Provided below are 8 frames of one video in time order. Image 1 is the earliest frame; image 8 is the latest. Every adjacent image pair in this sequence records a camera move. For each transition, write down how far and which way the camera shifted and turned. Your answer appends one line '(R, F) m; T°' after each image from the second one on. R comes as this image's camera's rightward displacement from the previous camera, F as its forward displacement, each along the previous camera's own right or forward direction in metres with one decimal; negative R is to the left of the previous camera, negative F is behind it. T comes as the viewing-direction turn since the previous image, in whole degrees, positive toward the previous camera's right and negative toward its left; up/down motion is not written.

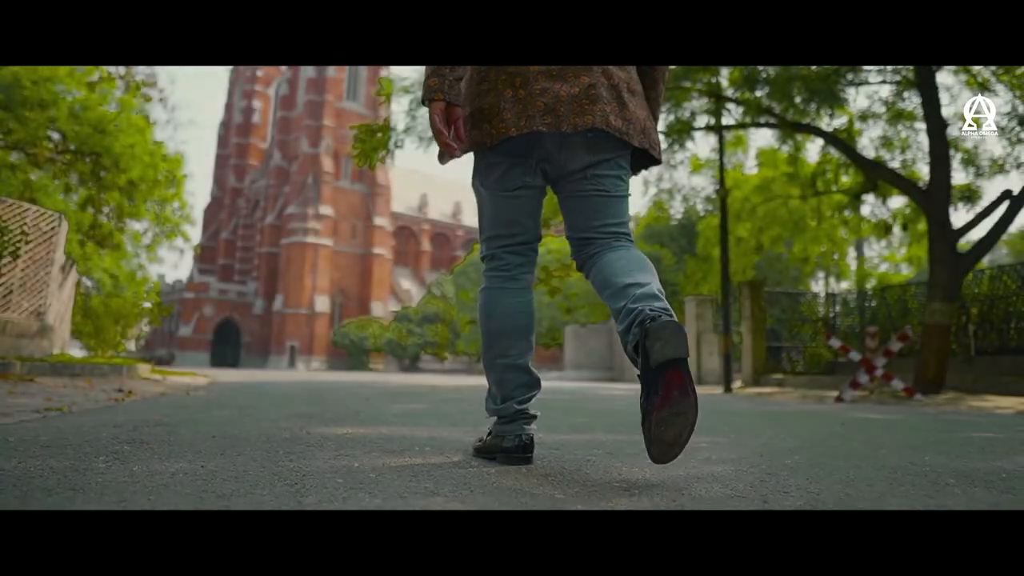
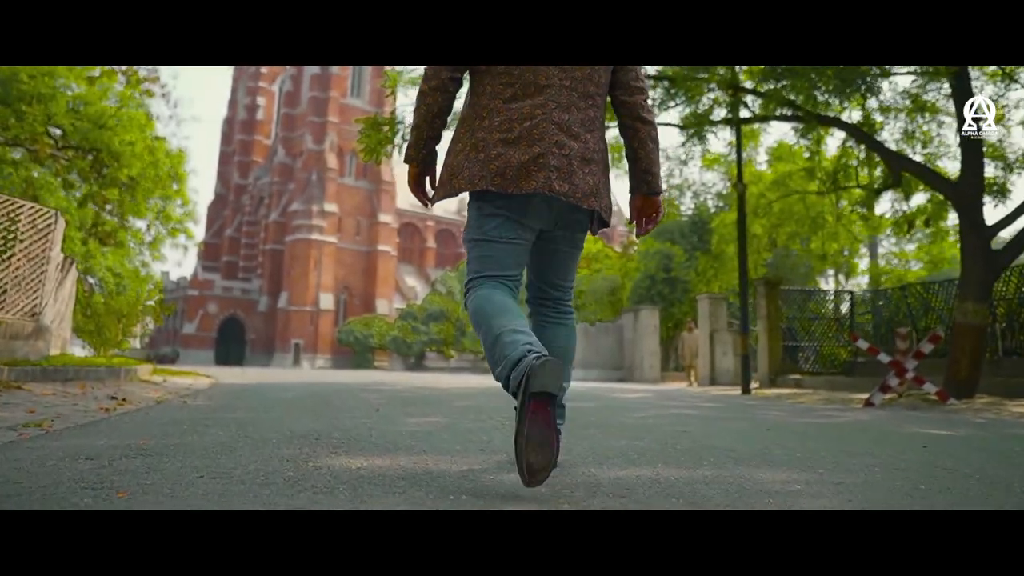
(-0.1, +0.3) m; 0°
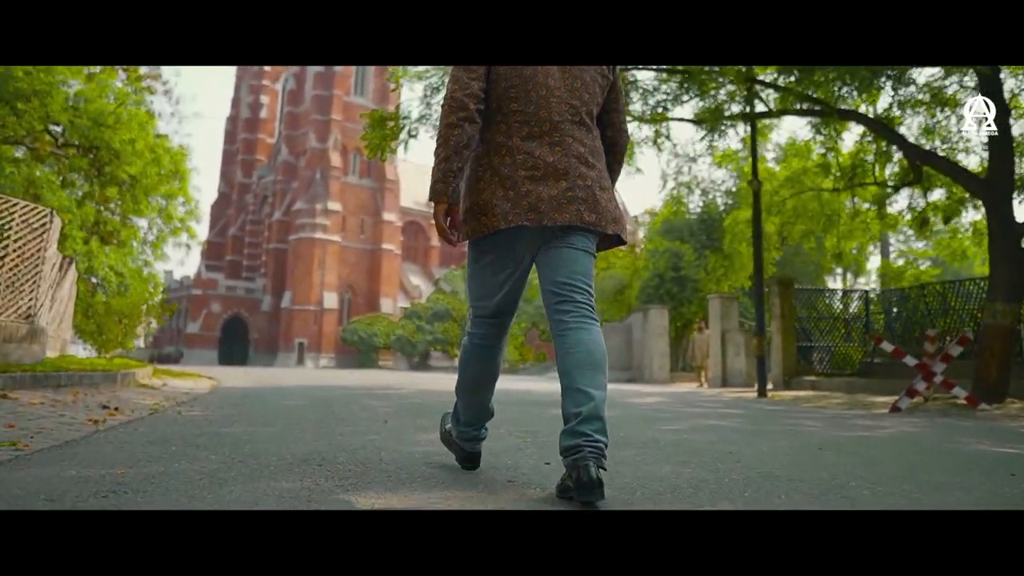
(-0.1, +0.2) m; 0°
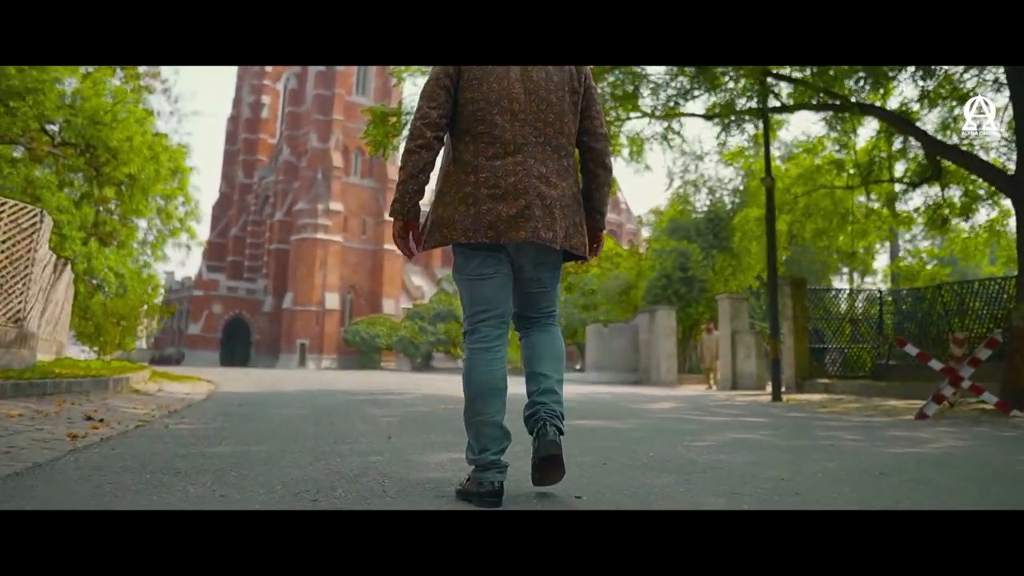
(0.0, +0.3) m; 0°
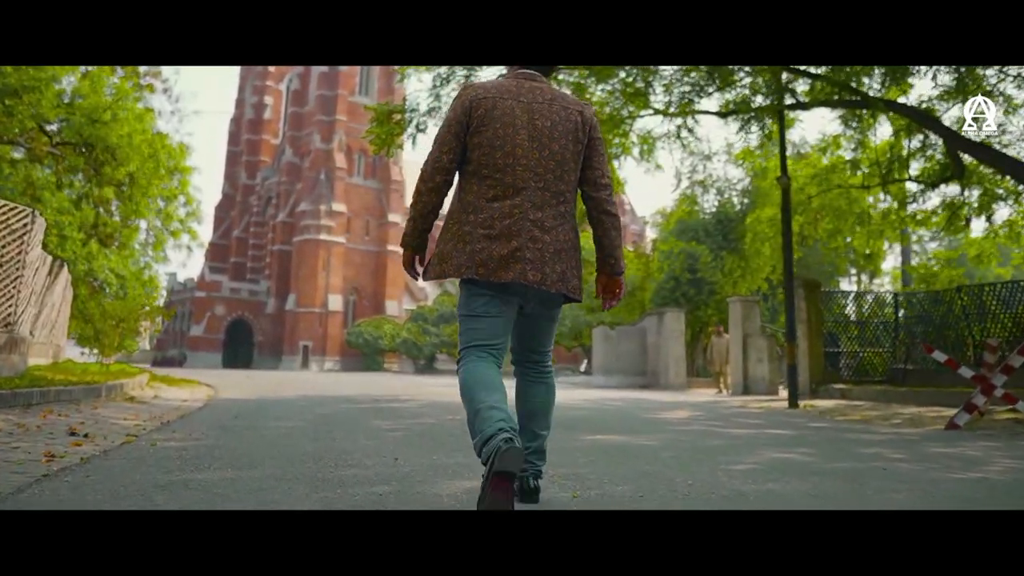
(-0.1, +0.3) m; 0°
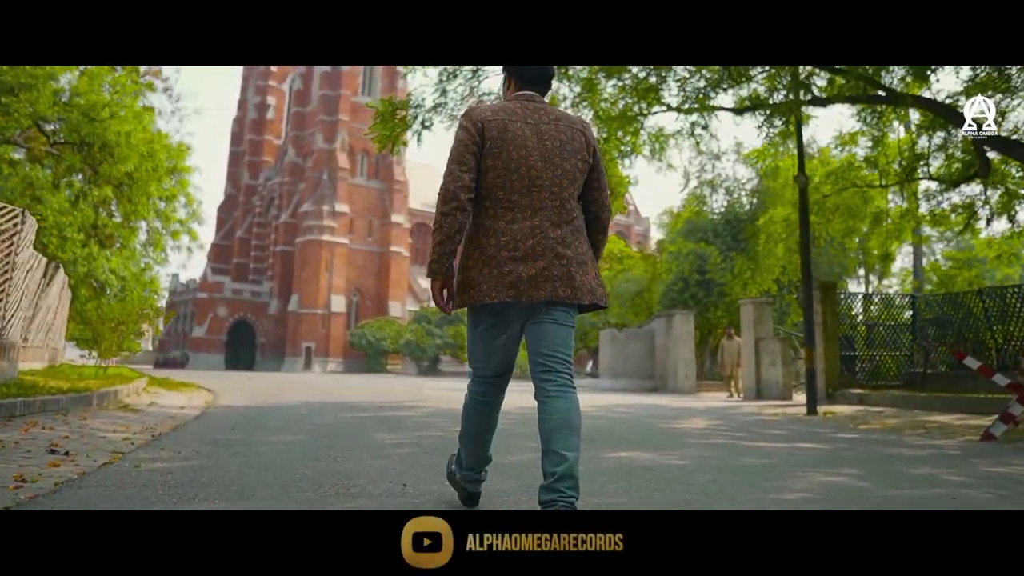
(-0.1, +0.3) m; 0°
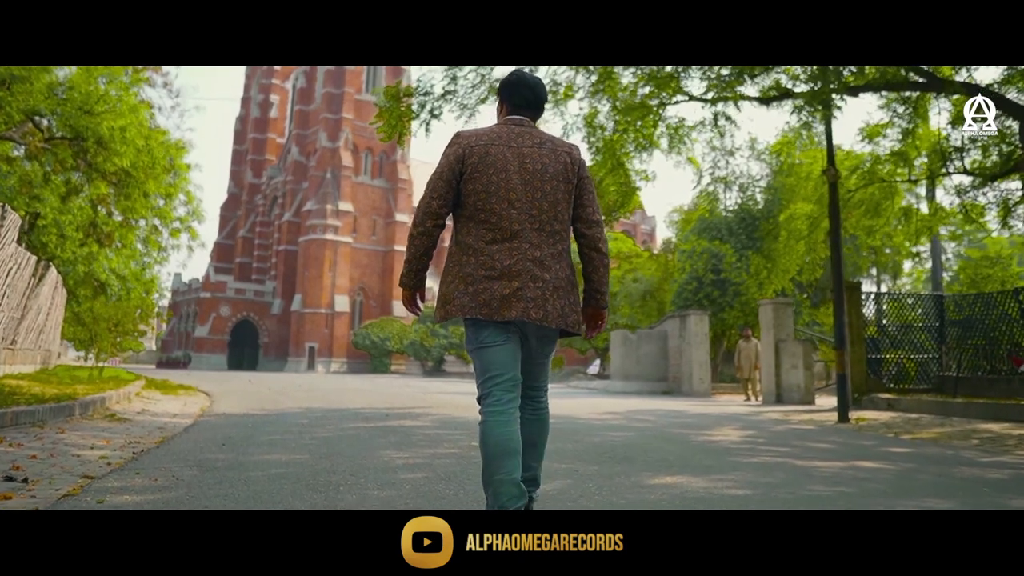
(-0.1, +0.4) m; 0°
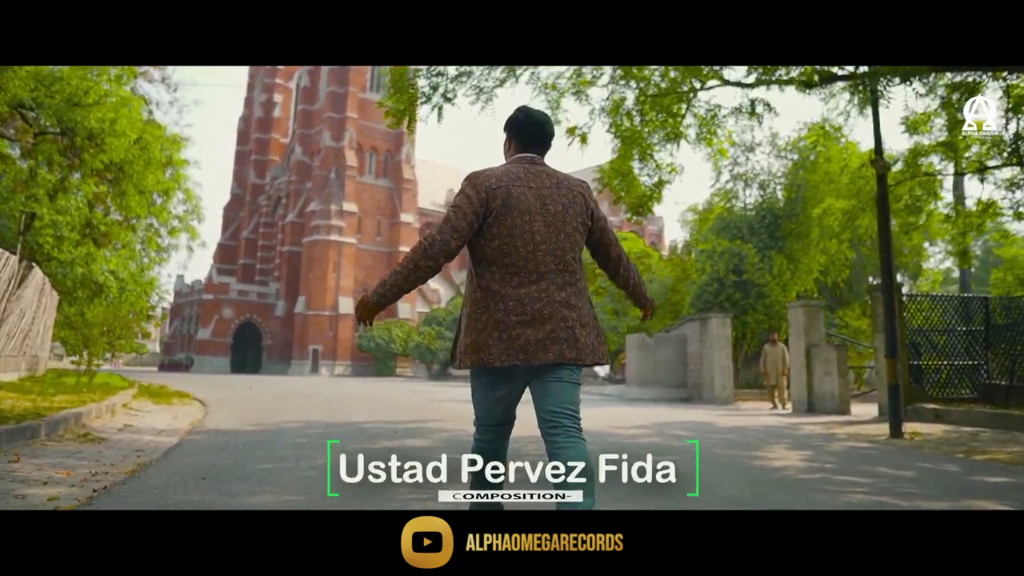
(-0.1, +0.7) m; 0°
